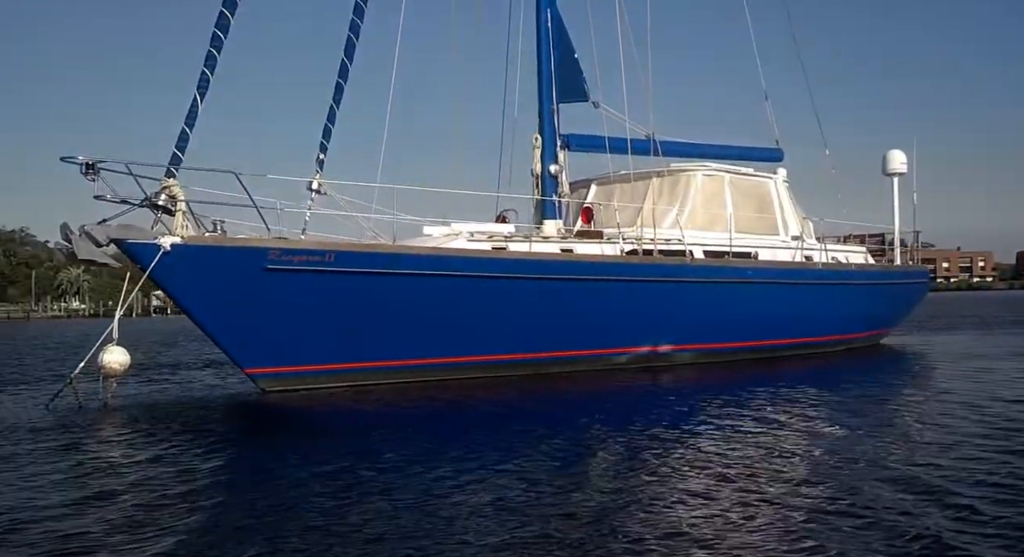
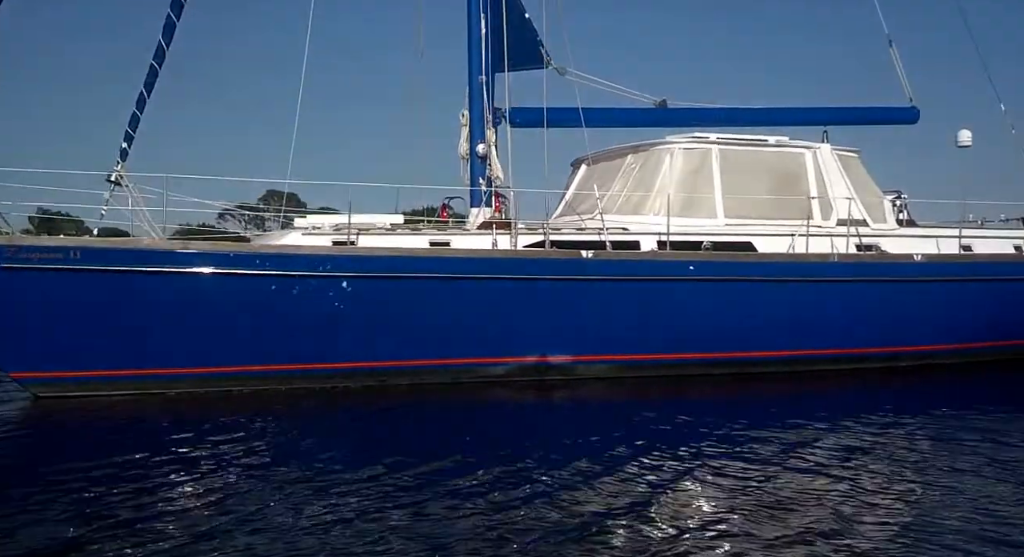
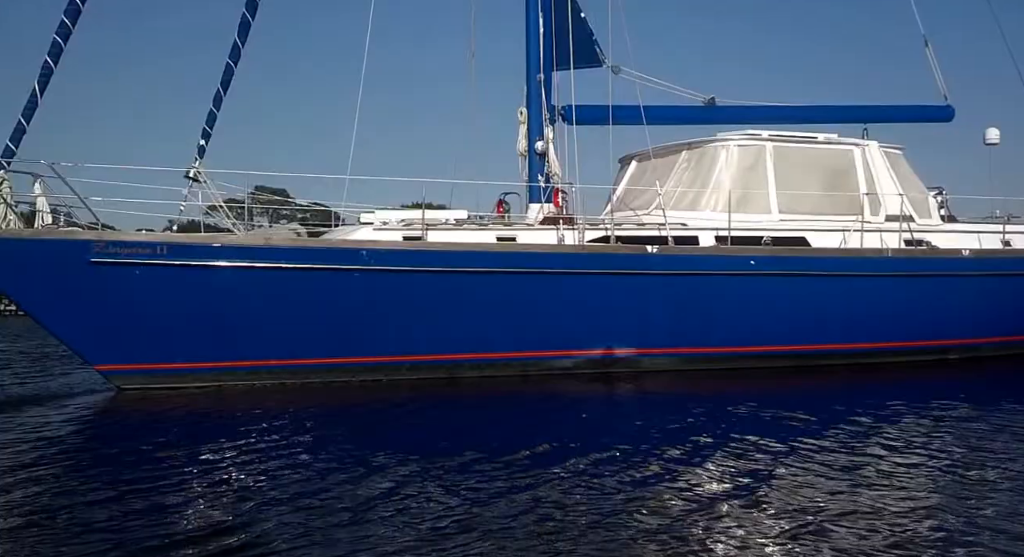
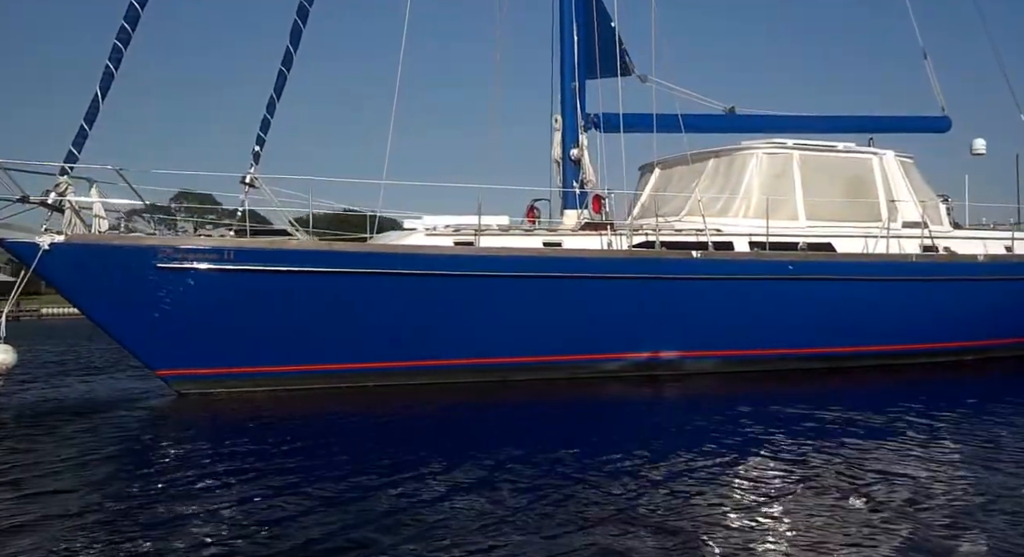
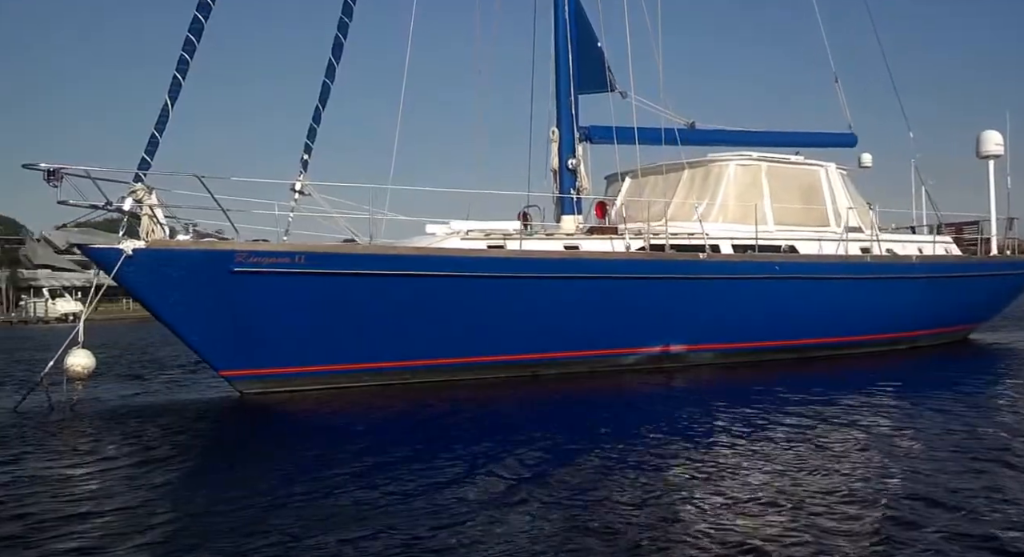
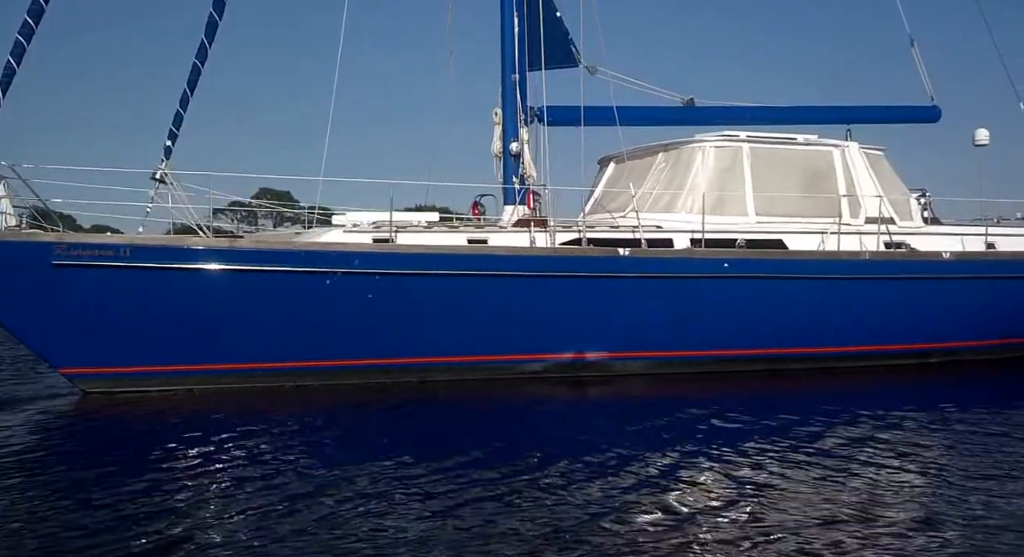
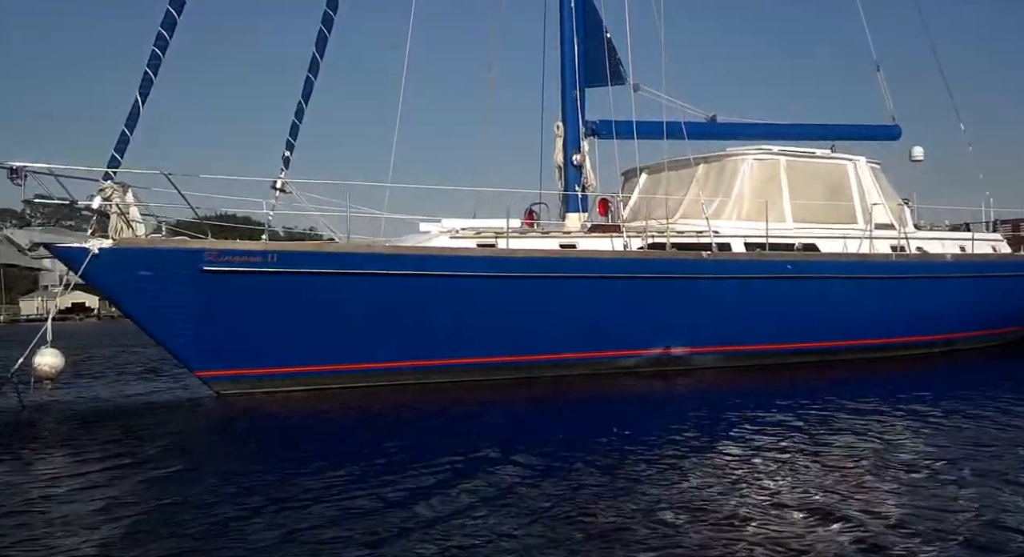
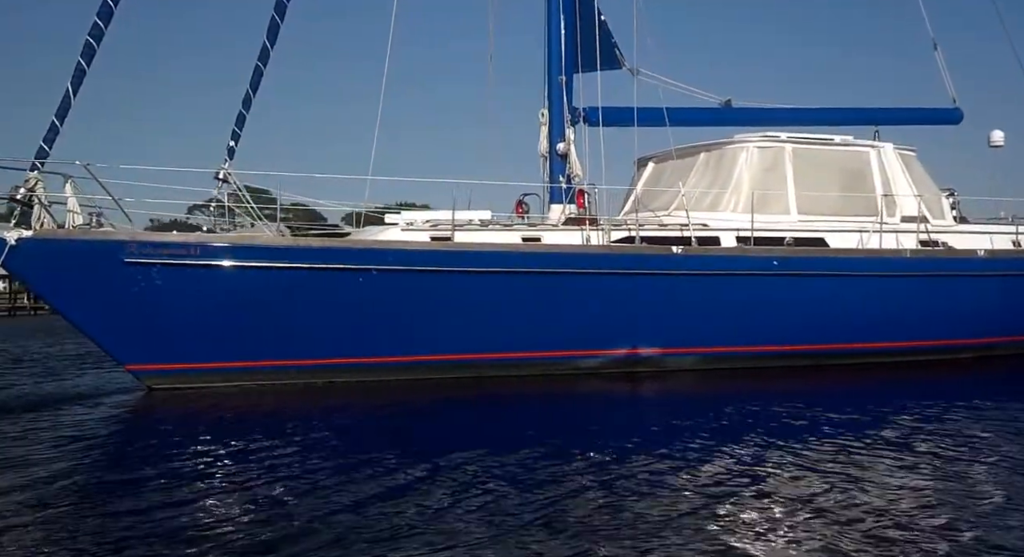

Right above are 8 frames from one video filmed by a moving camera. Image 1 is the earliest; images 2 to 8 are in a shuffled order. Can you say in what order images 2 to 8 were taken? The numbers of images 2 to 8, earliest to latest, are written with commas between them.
5, 7, 4, 8, 3, 6, 2
